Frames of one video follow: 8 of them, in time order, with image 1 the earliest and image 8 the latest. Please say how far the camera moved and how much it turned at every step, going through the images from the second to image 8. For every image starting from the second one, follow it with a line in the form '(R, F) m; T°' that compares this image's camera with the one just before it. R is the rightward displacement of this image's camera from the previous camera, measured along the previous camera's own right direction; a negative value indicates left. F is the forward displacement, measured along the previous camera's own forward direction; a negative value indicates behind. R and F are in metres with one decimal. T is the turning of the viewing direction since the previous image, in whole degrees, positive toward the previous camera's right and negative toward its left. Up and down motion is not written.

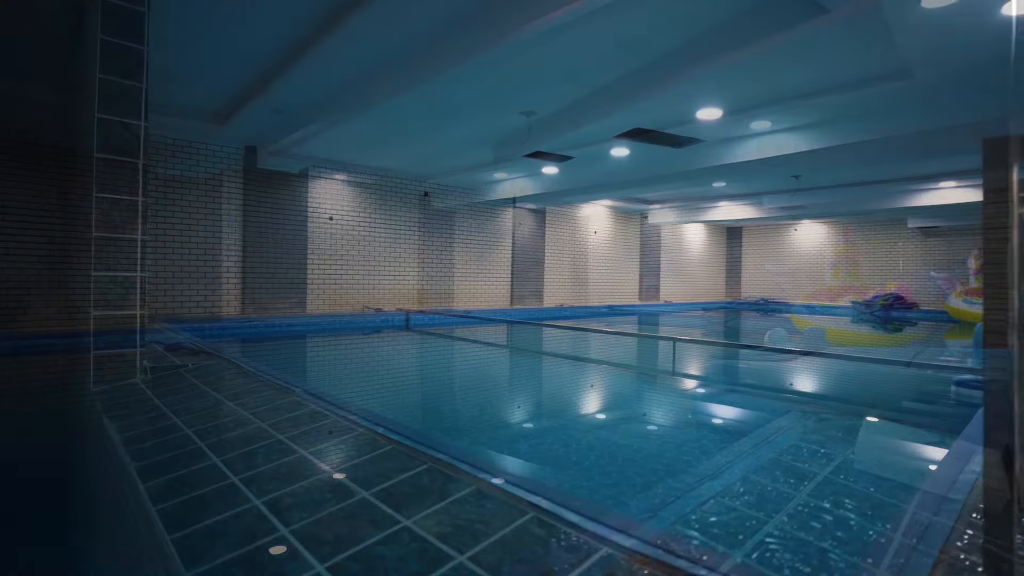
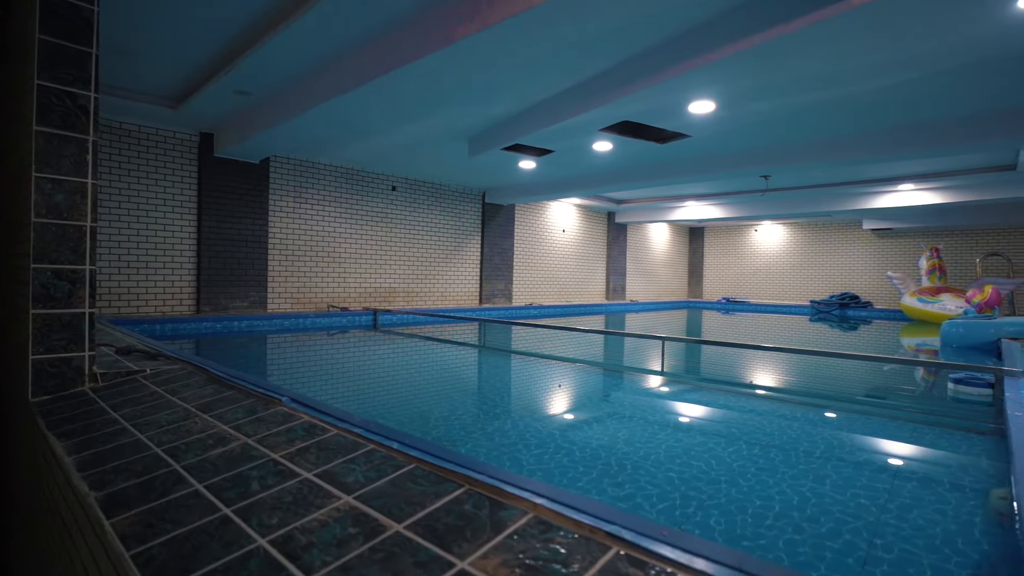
(-0.2, +0.2) m; +5°
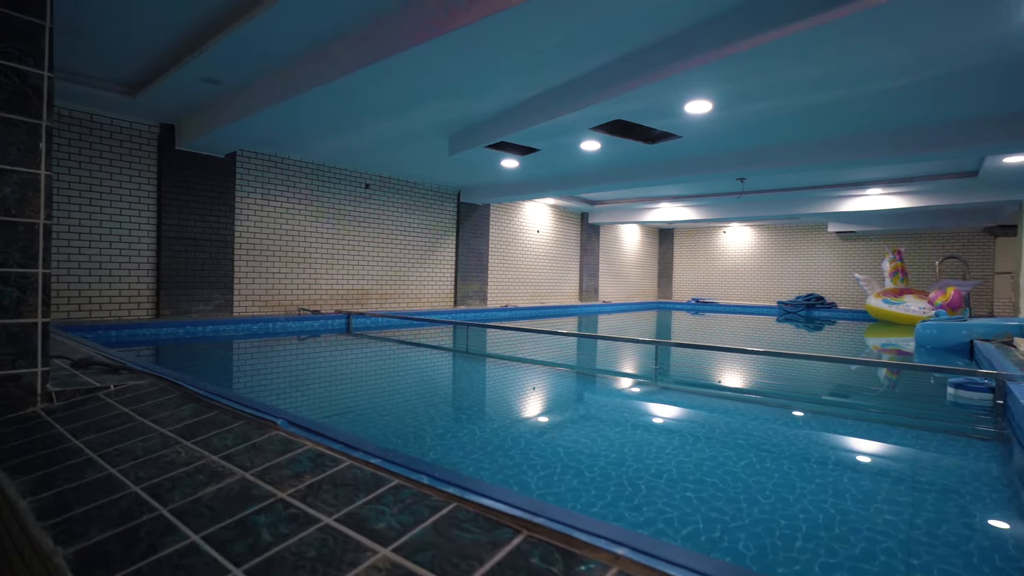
(-0.2, +0.1) m; +4°
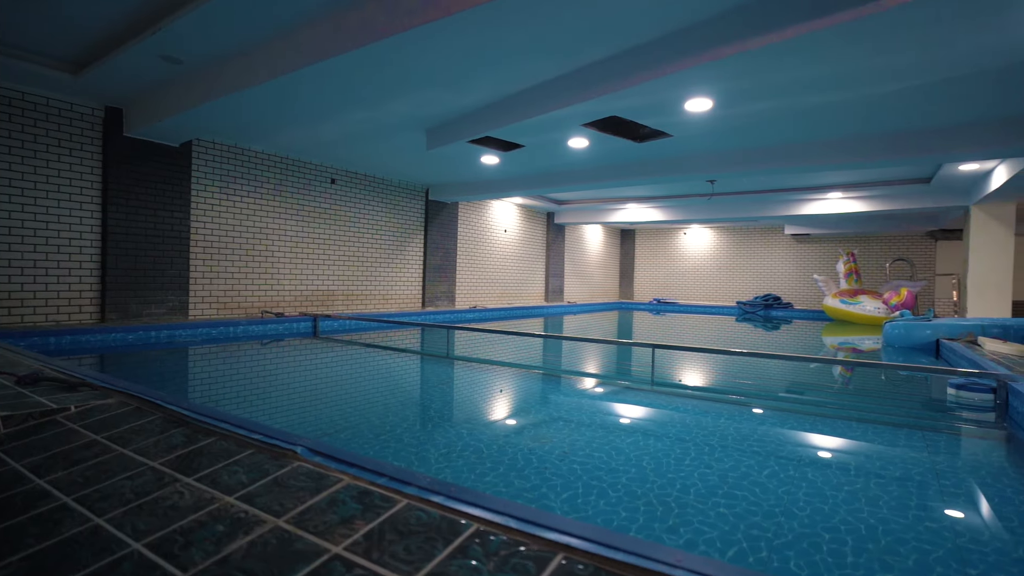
(-0.2, +0.2) m; +5°
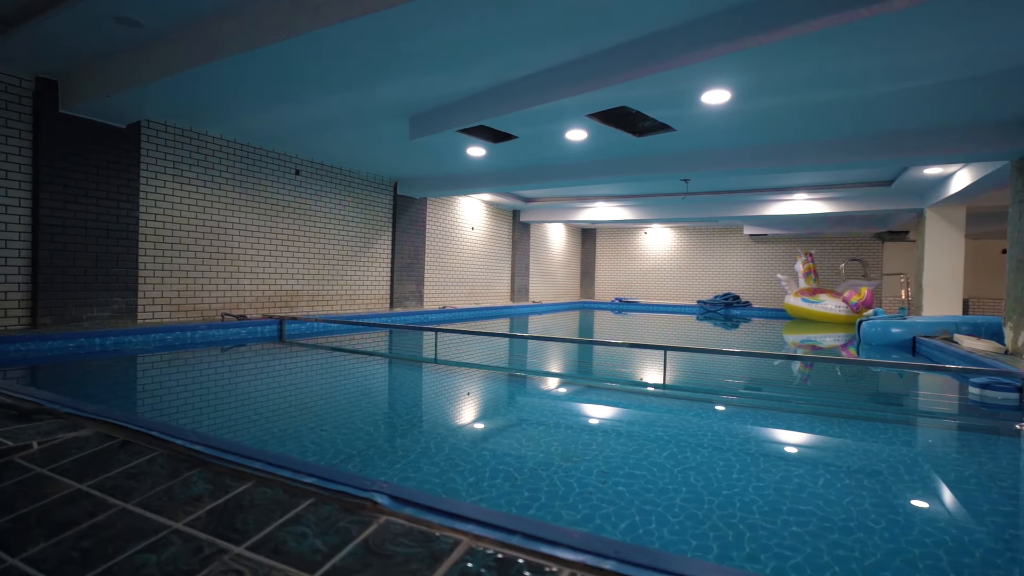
(-0.3, +0.2) m; +6°
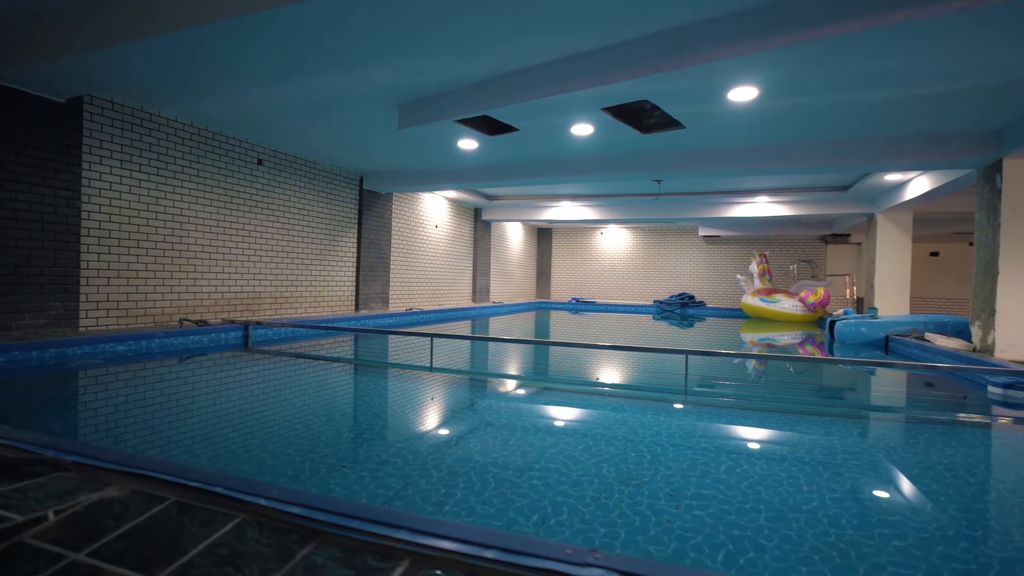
(-0.4, +0.2) m; +7°
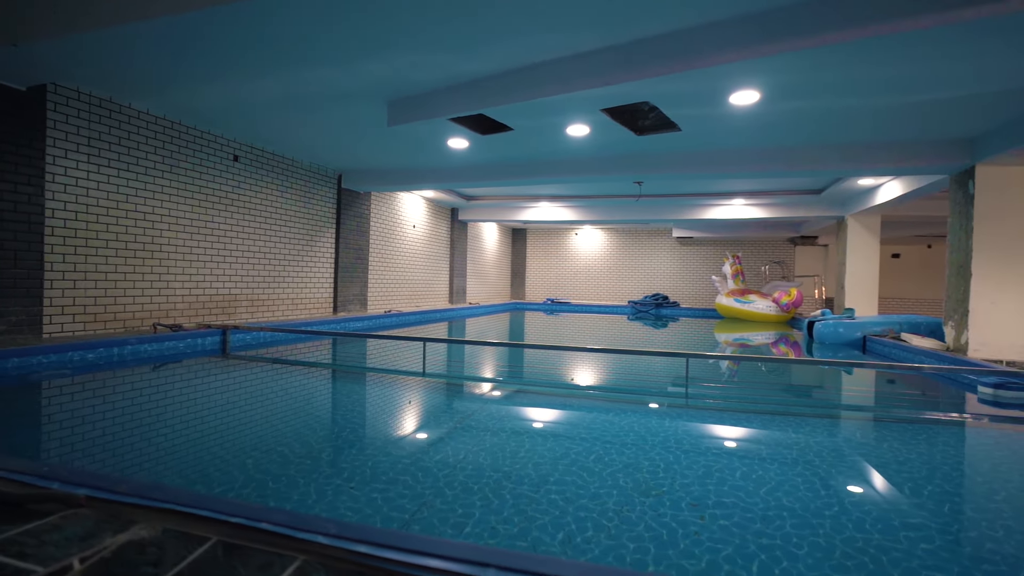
(-0.2, +0.1) m; +4°
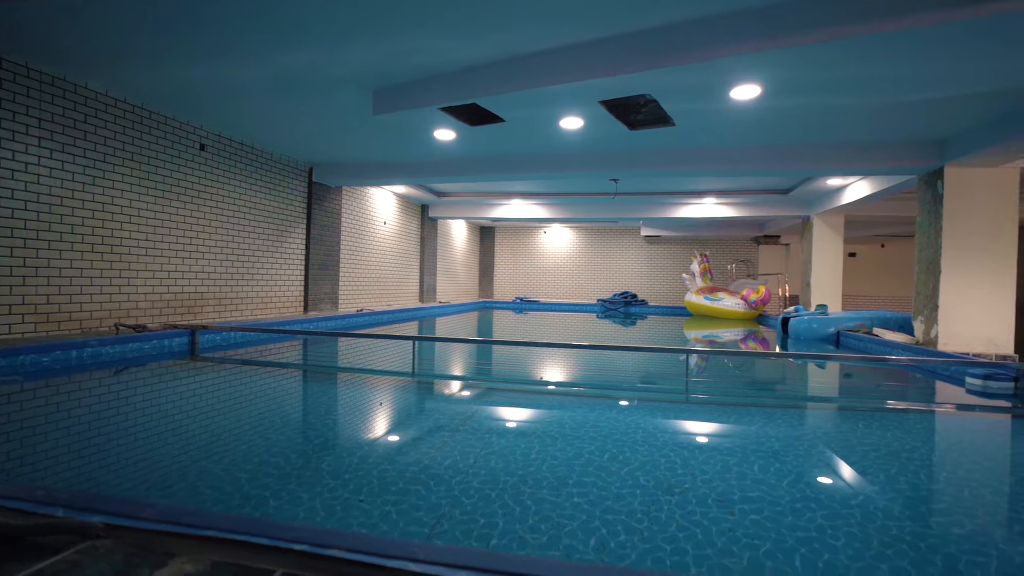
(-0.2, +0.1) m; +4°
